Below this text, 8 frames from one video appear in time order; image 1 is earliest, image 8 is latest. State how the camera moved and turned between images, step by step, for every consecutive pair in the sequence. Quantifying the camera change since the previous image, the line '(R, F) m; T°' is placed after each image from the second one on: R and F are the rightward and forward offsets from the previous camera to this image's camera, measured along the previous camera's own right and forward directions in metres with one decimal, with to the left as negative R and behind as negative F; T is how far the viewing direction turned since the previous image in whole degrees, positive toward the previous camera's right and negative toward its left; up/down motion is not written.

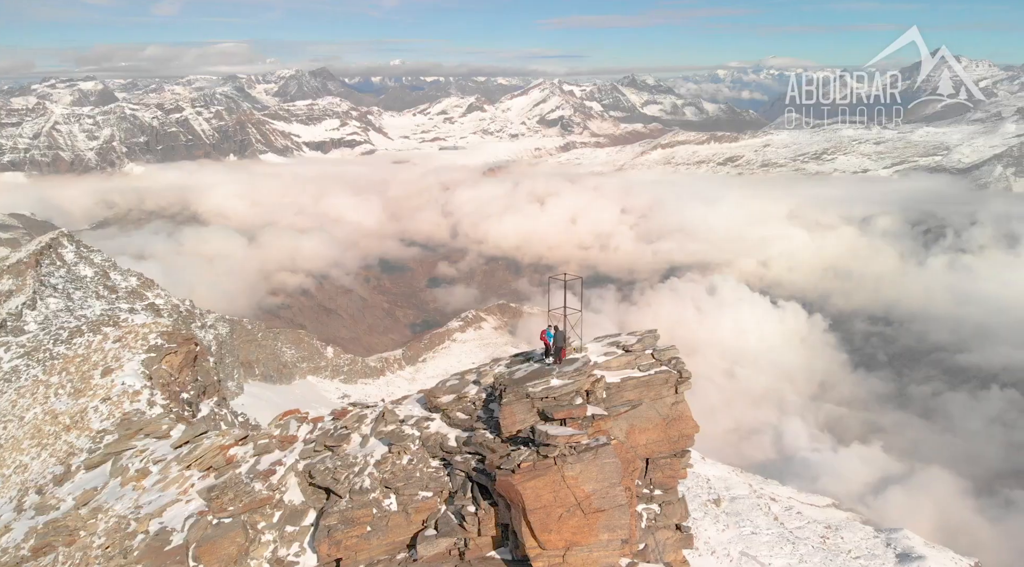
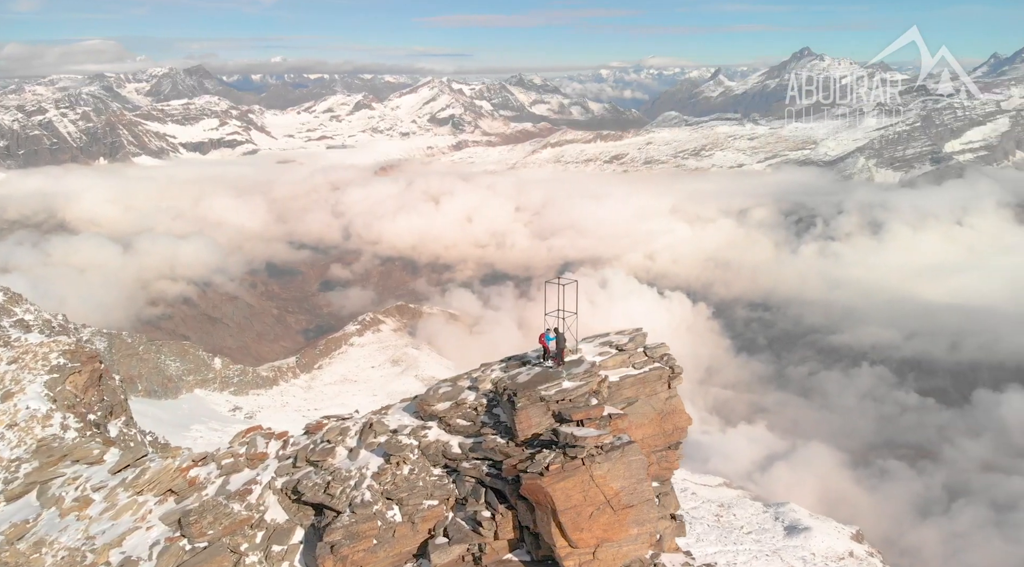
(-5.3, -0.2) m; +7°
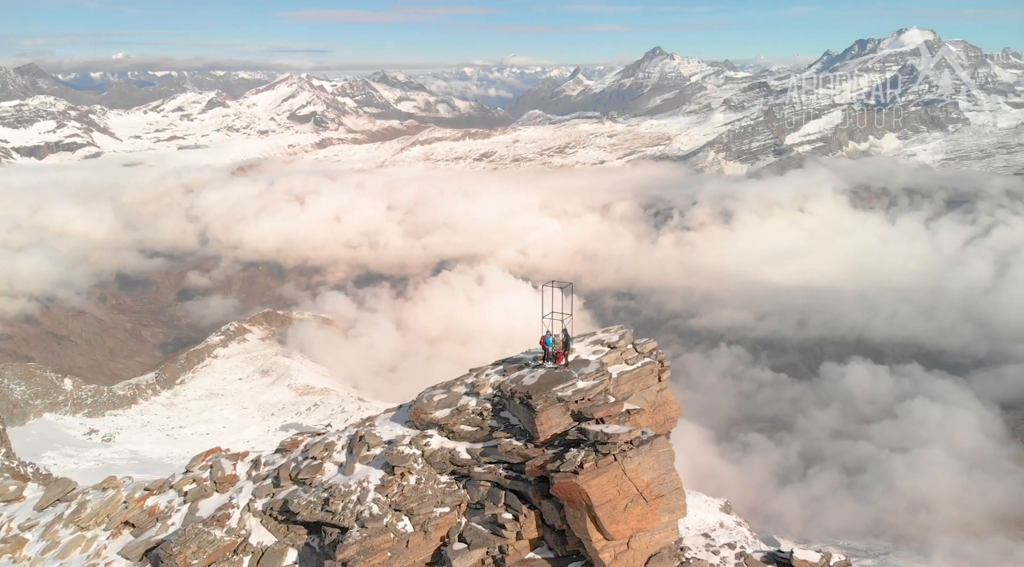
(-6.4, -0.2) m; +9°
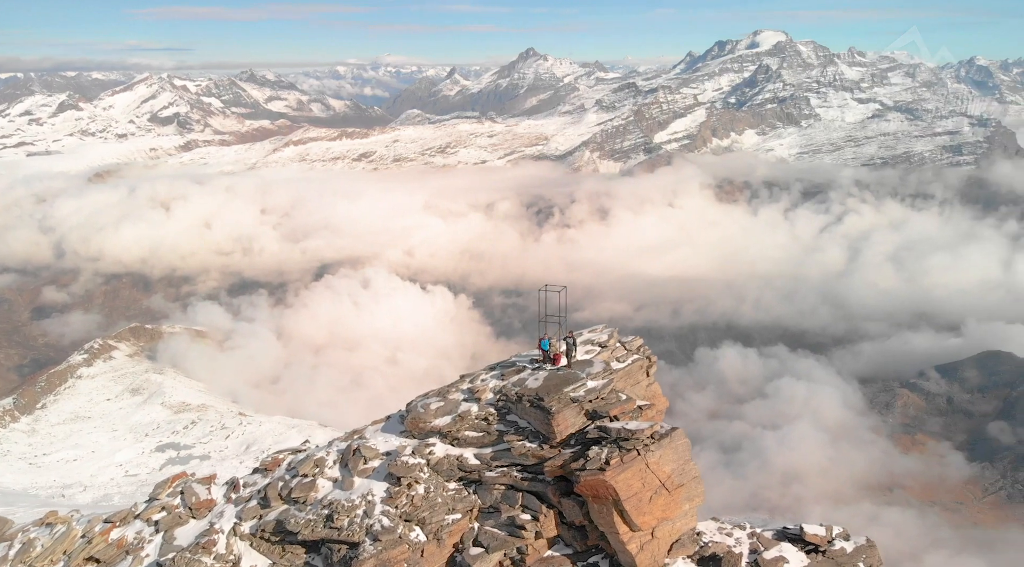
(-5.9, -0.4) m; +8°
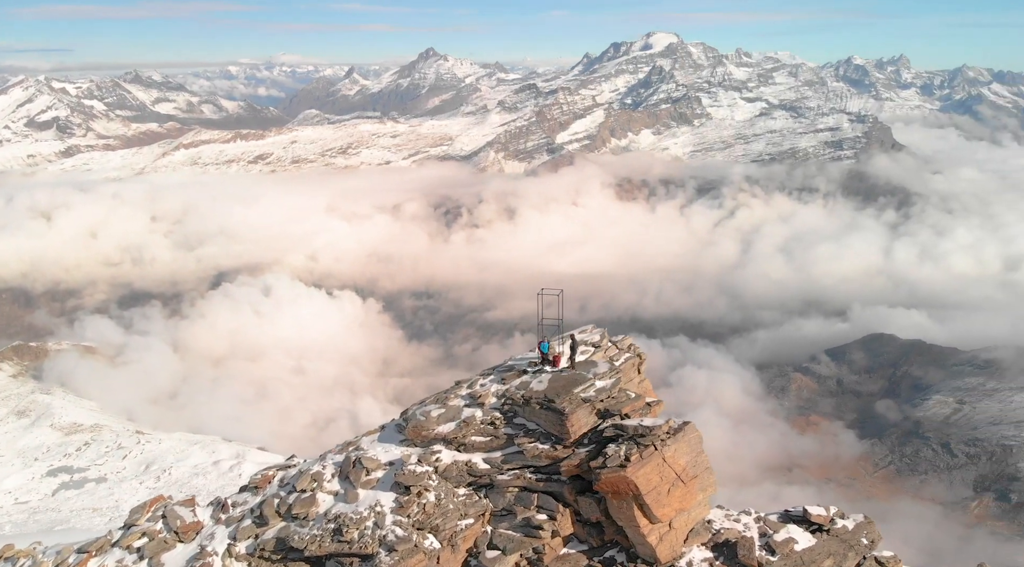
(-4.8, -0.4) m; +6°
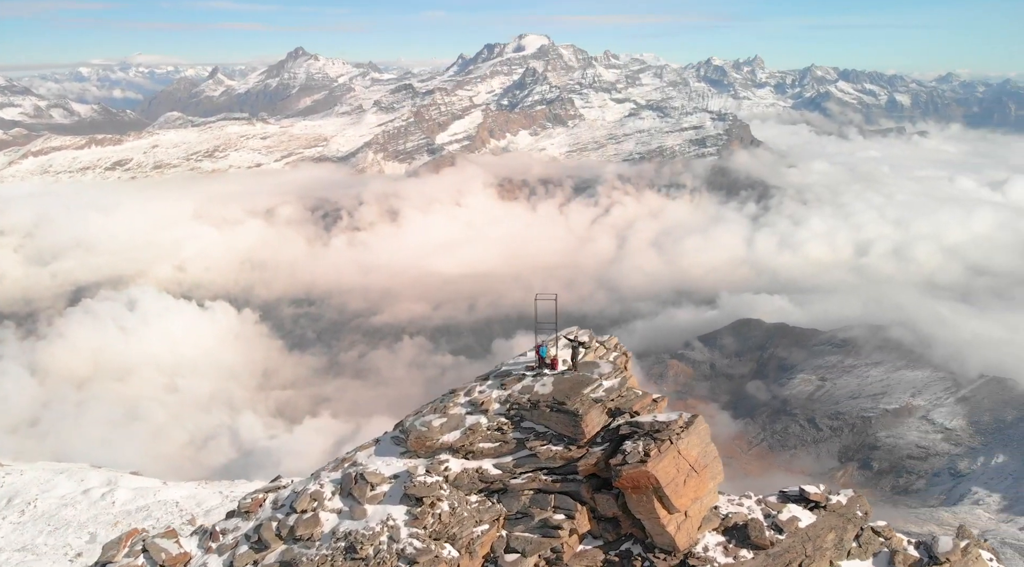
(-6.1, -0.4) m; +8°
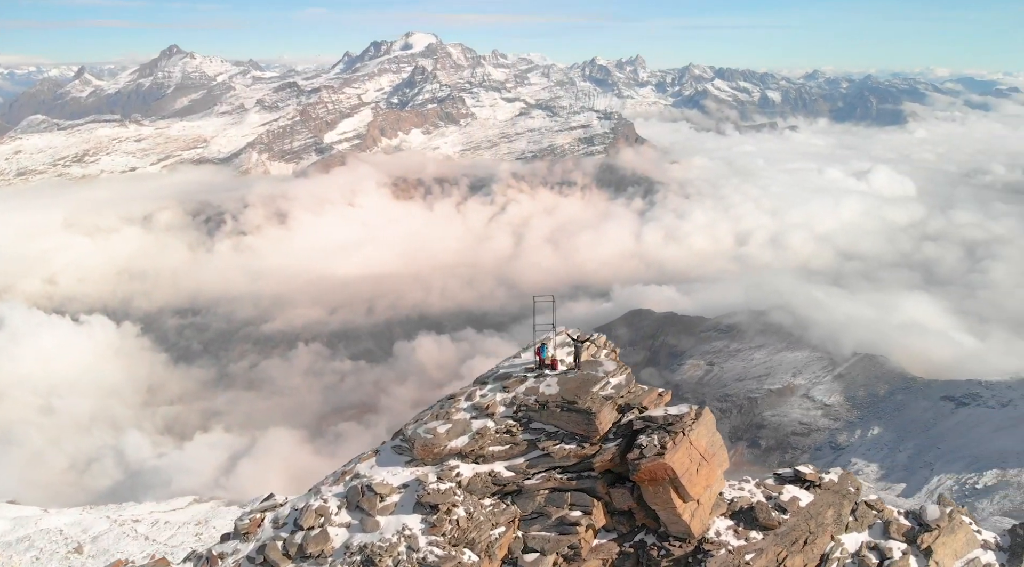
(-5.6, -0.2) m; +7°
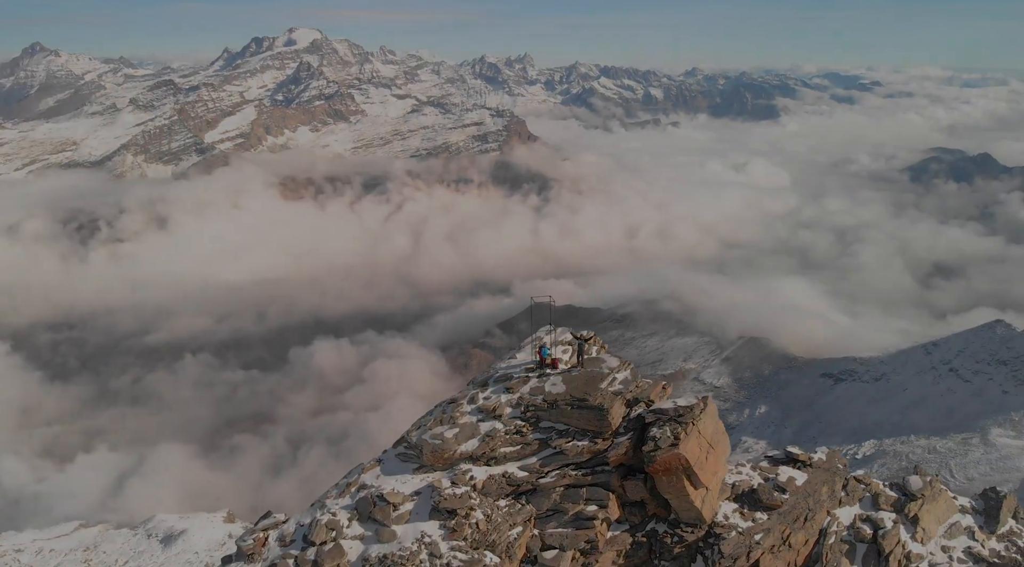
(-5.7, -0.2) m; +7°
